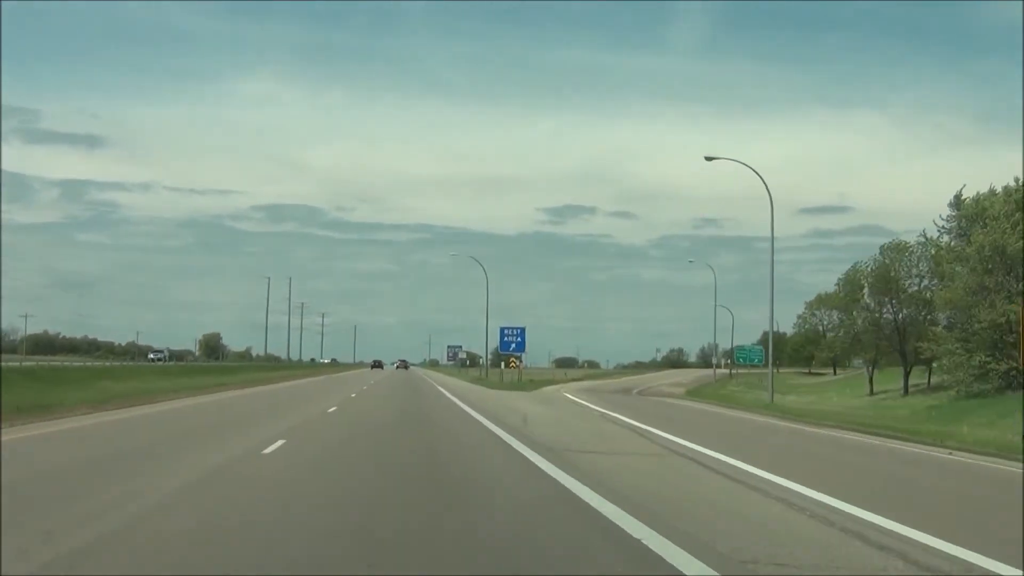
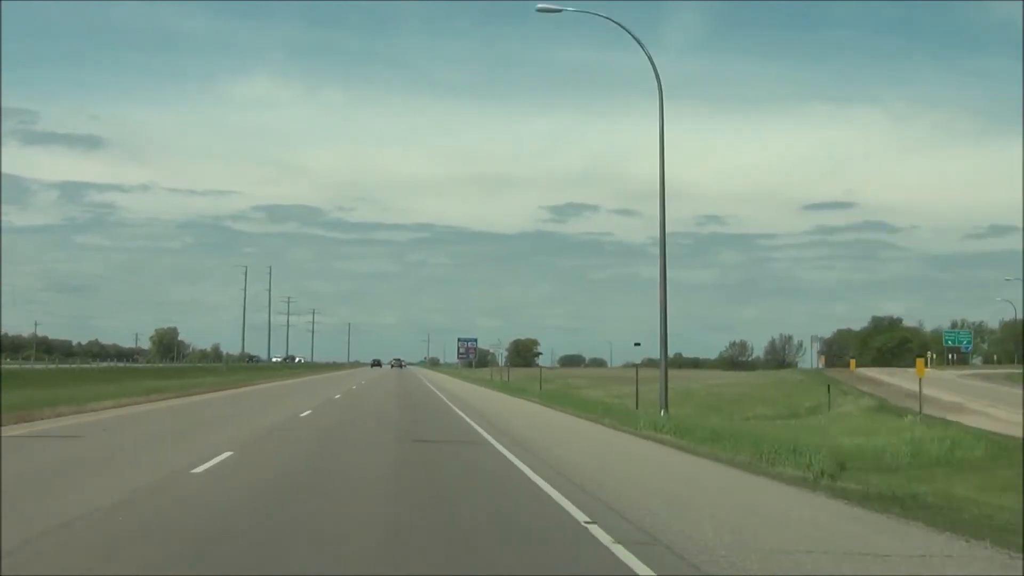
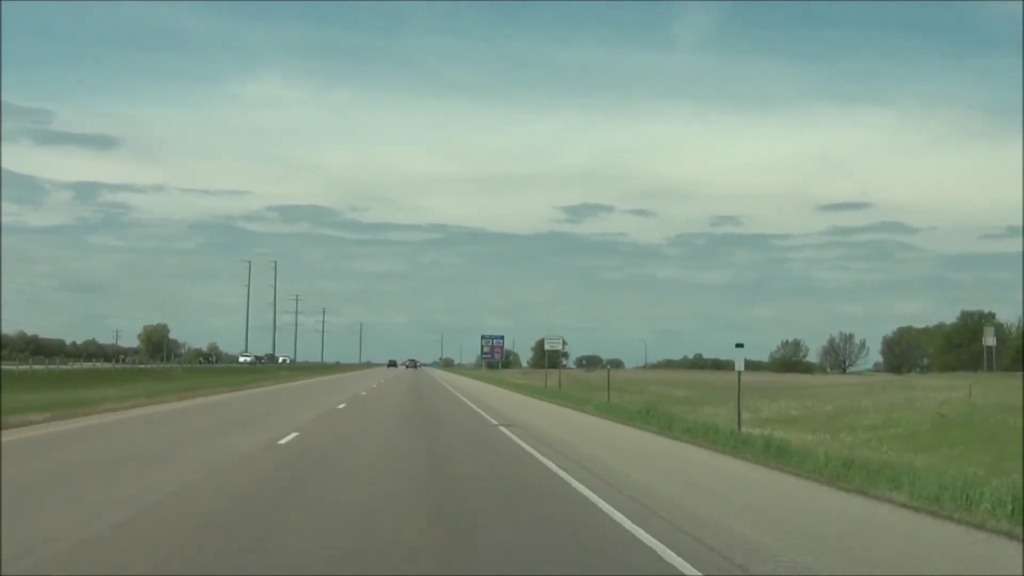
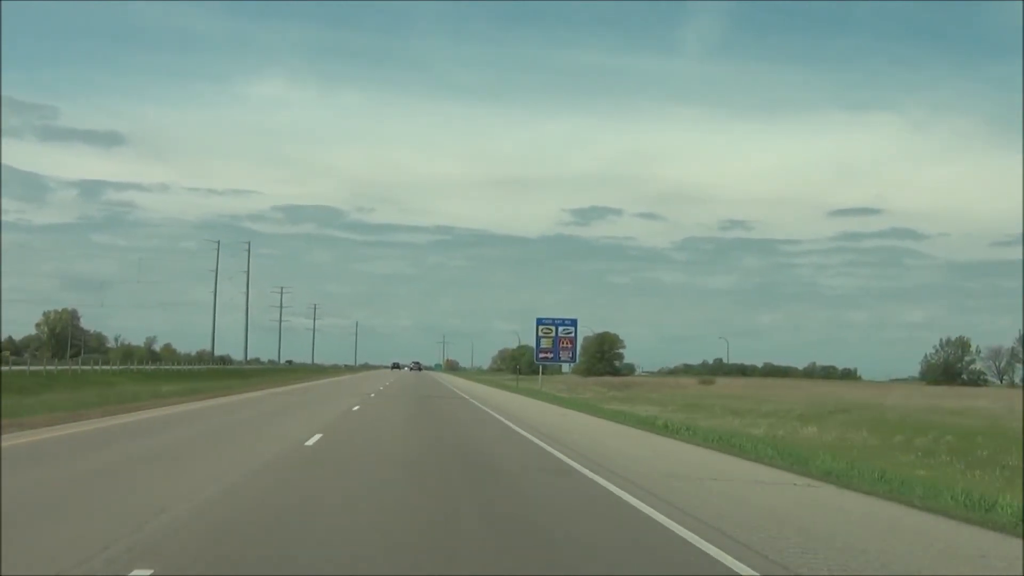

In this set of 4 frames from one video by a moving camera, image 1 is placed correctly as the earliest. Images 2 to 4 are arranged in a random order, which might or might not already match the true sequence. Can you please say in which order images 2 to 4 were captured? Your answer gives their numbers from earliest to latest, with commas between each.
2, 3, 4
